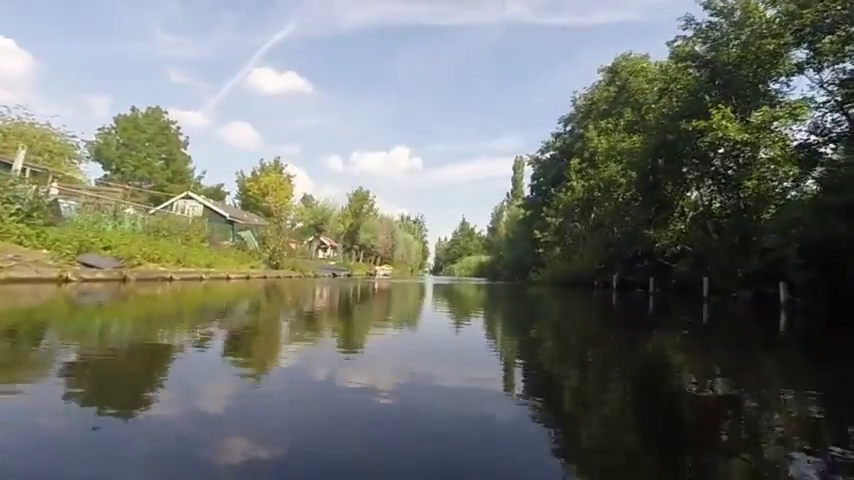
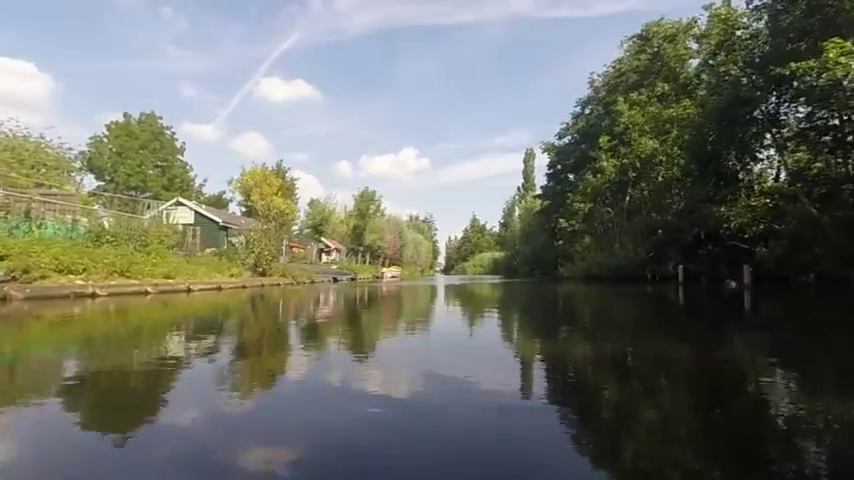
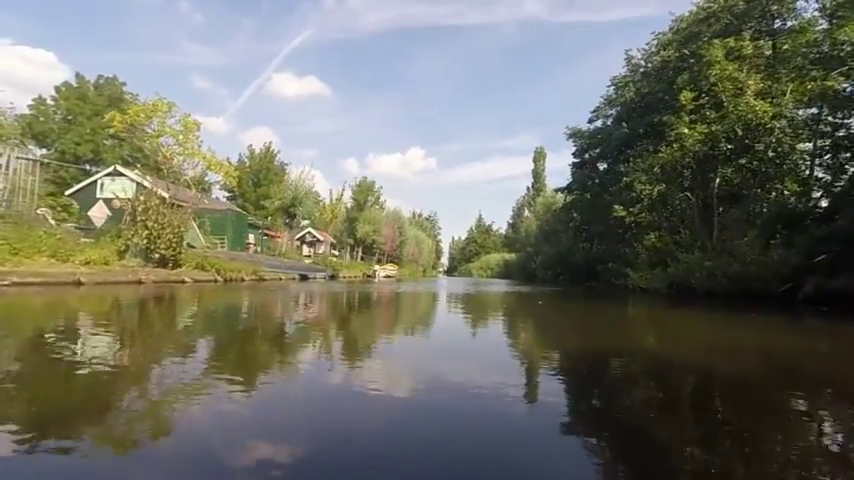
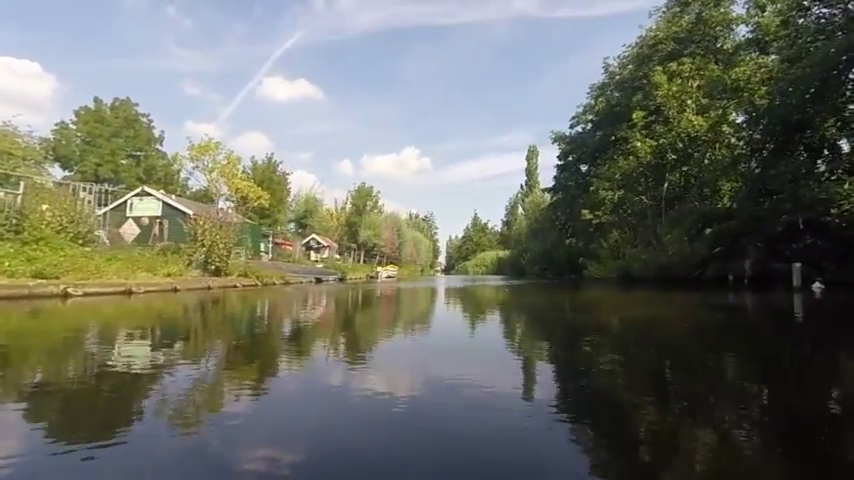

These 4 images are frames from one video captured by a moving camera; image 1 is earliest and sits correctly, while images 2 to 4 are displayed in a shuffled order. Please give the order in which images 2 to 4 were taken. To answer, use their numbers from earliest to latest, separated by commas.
2, 4, 3
